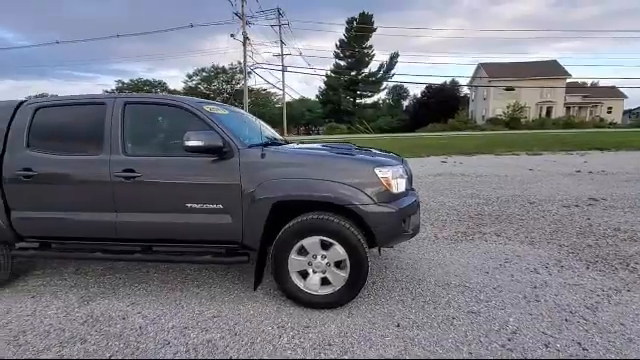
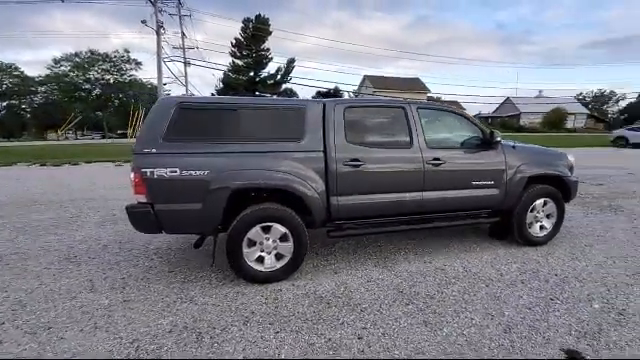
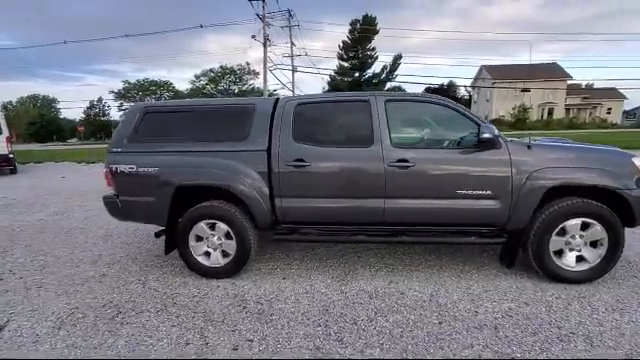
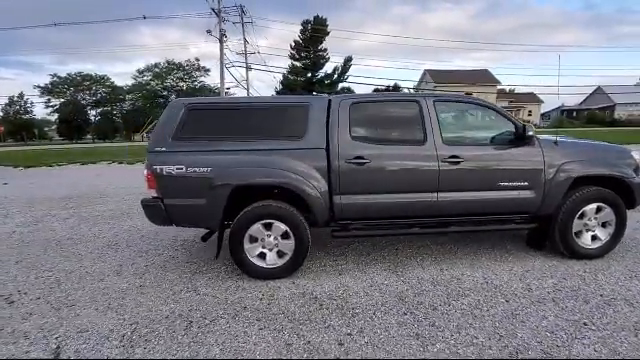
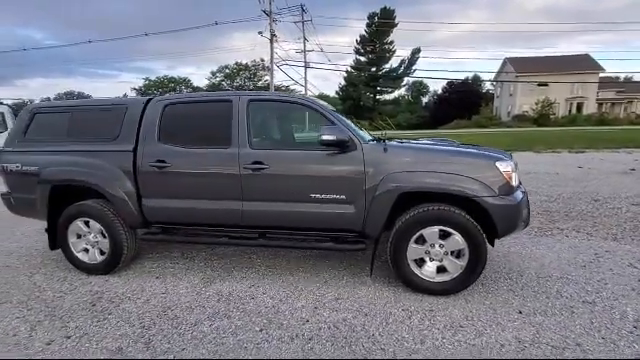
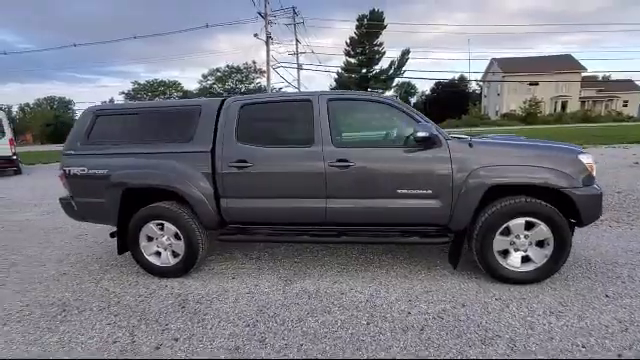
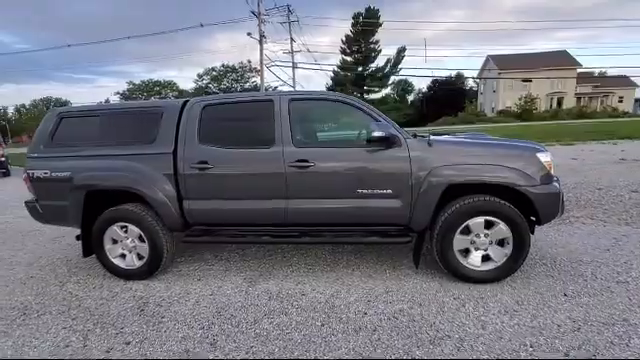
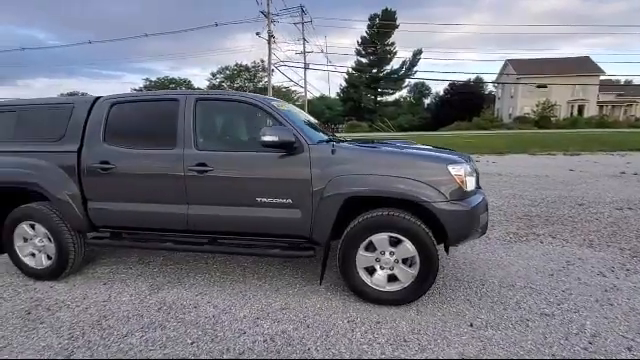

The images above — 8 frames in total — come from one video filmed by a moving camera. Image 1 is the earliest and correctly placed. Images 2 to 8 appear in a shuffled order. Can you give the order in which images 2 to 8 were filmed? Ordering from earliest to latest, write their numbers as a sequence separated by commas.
8, 5, 7, 6, 3, 4, 2
